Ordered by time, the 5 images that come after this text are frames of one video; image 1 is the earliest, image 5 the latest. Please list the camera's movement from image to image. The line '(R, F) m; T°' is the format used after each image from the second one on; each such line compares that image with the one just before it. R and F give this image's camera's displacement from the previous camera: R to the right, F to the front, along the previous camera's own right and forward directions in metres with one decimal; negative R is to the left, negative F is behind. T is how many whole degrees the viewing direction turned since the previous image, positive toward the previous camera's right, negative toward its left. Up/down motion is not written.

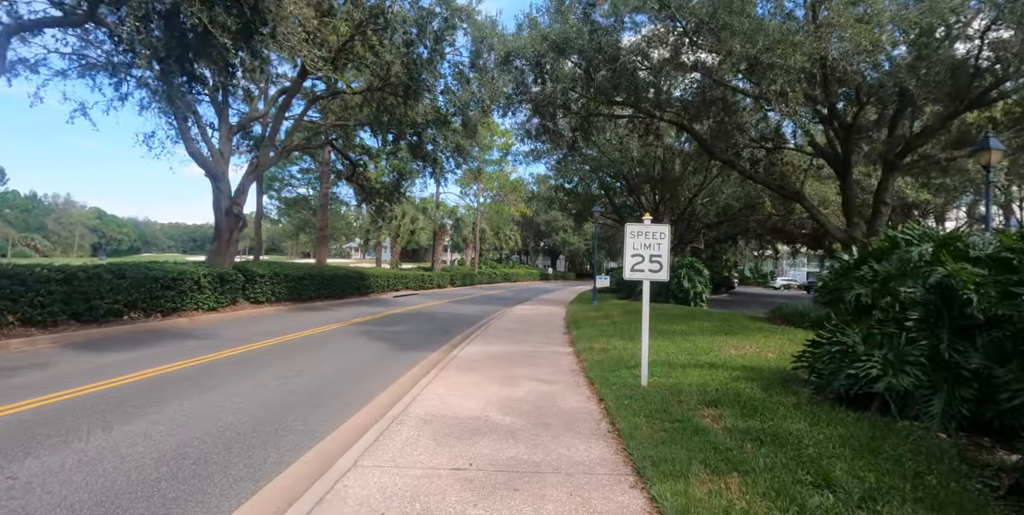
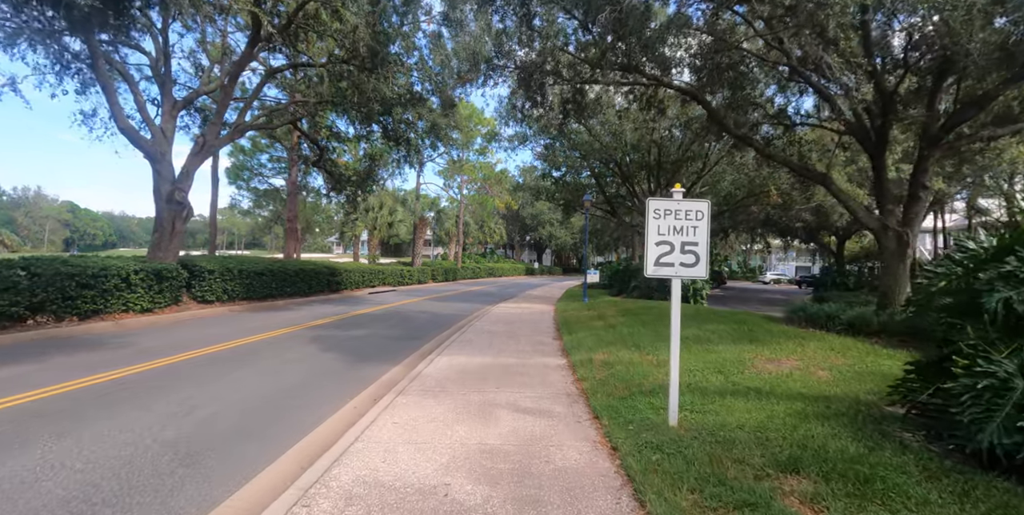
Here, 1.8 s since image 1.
(+0.1, +2.1) m; +2°
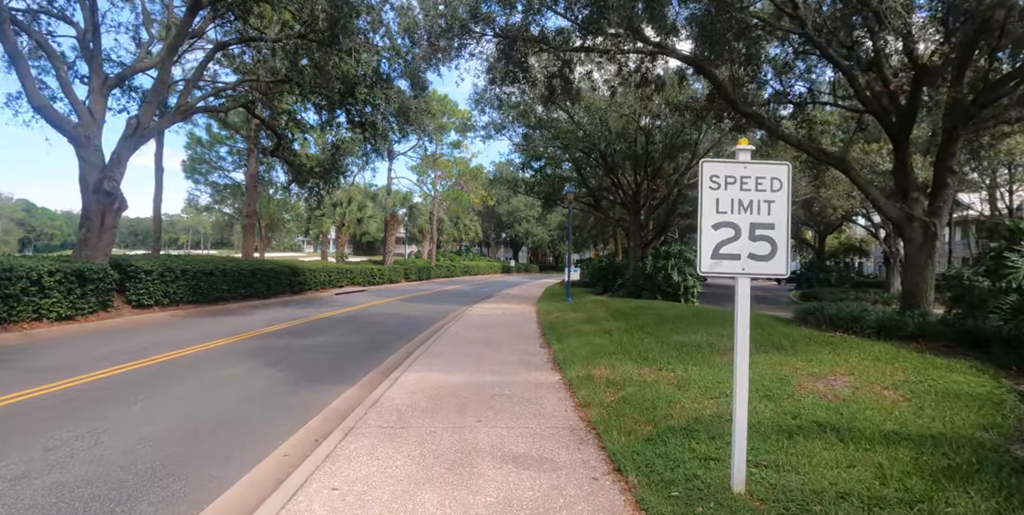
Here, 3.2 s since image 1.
(-0.1, +1.6) m; +3°
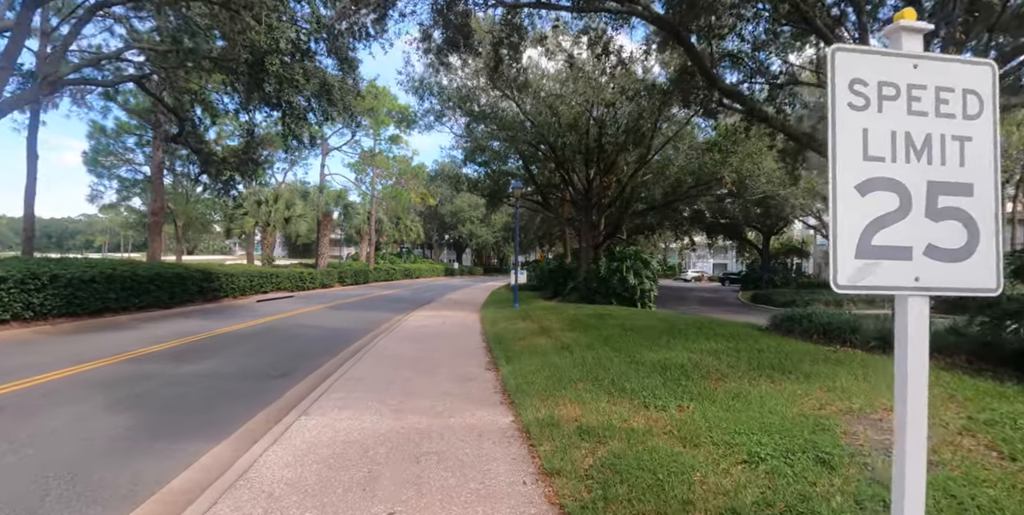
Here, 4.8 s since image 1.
(+0.1, +1.9) m; +7°
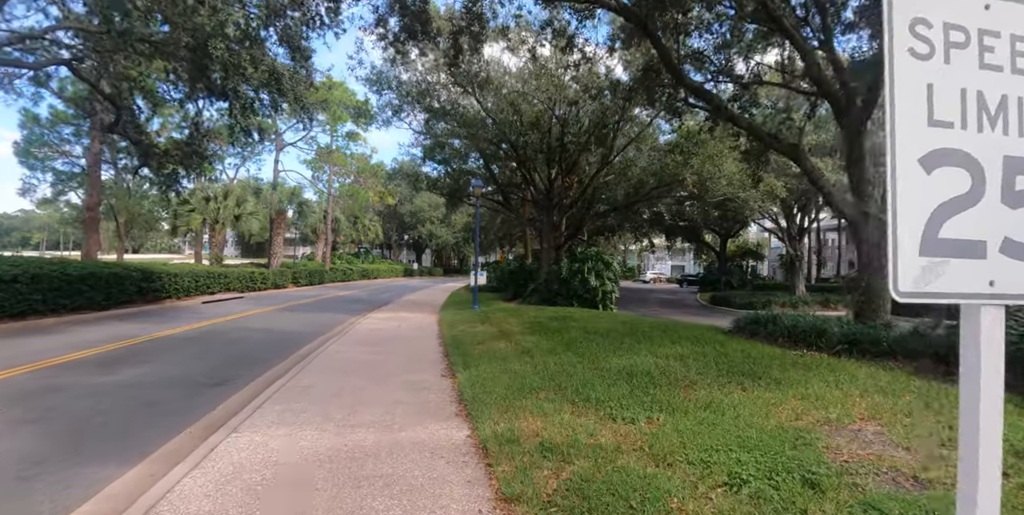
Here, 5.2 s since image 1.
(0.0, +0.5) m; +4°
